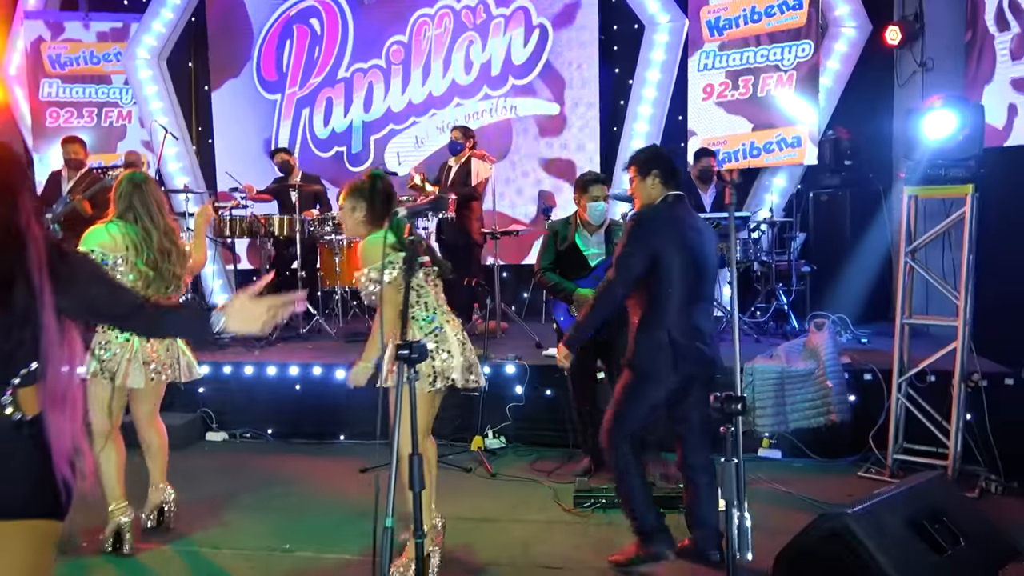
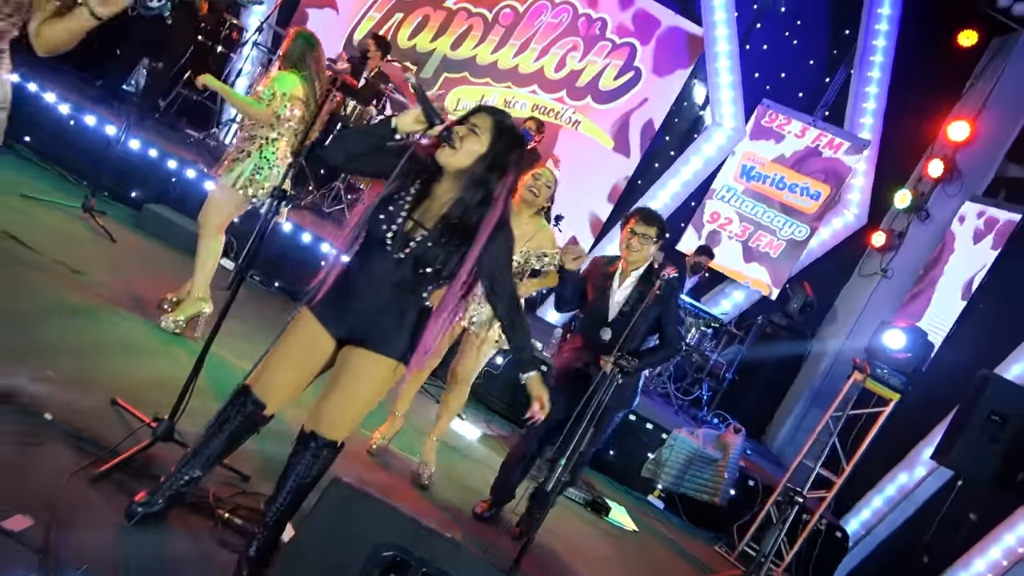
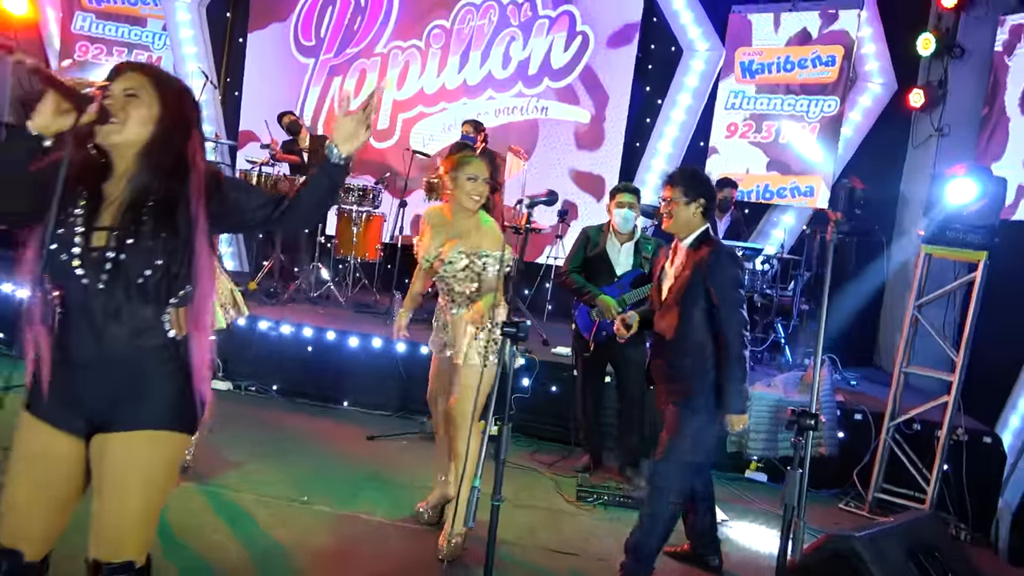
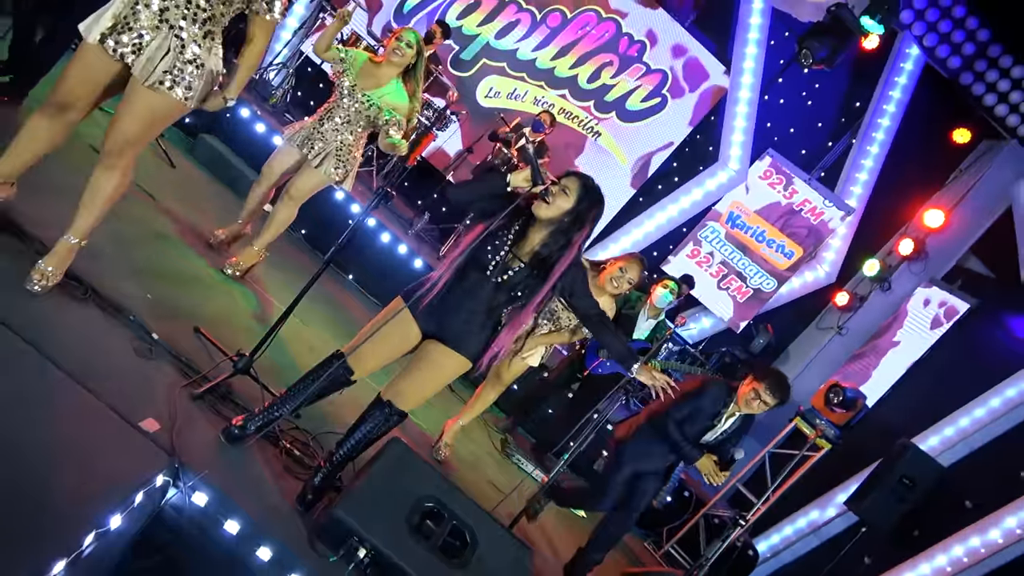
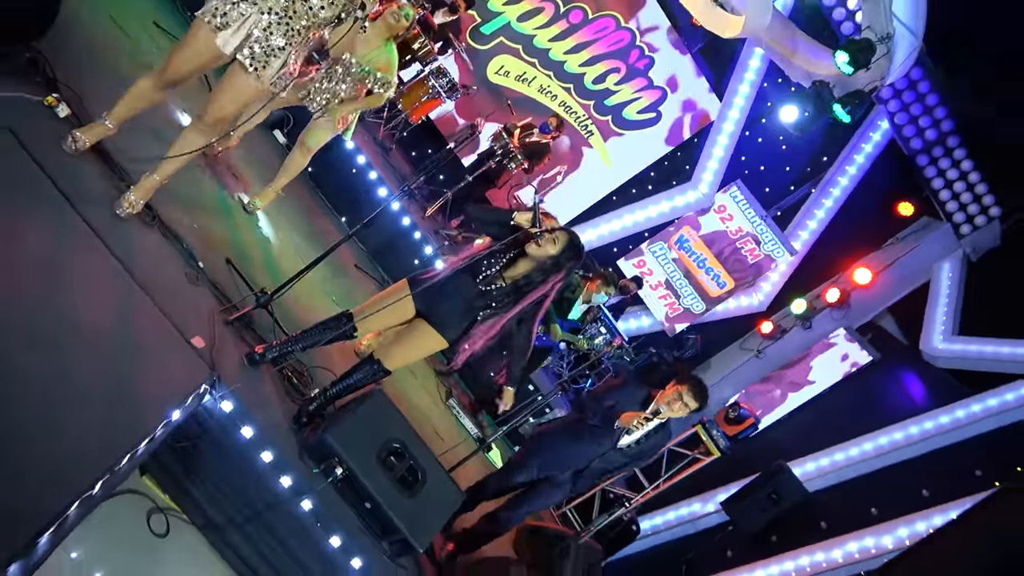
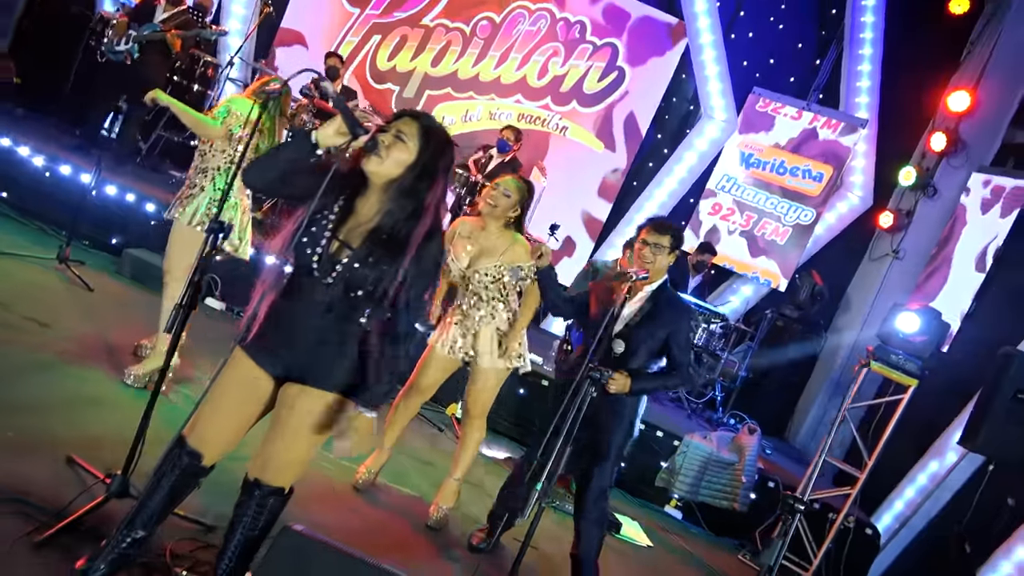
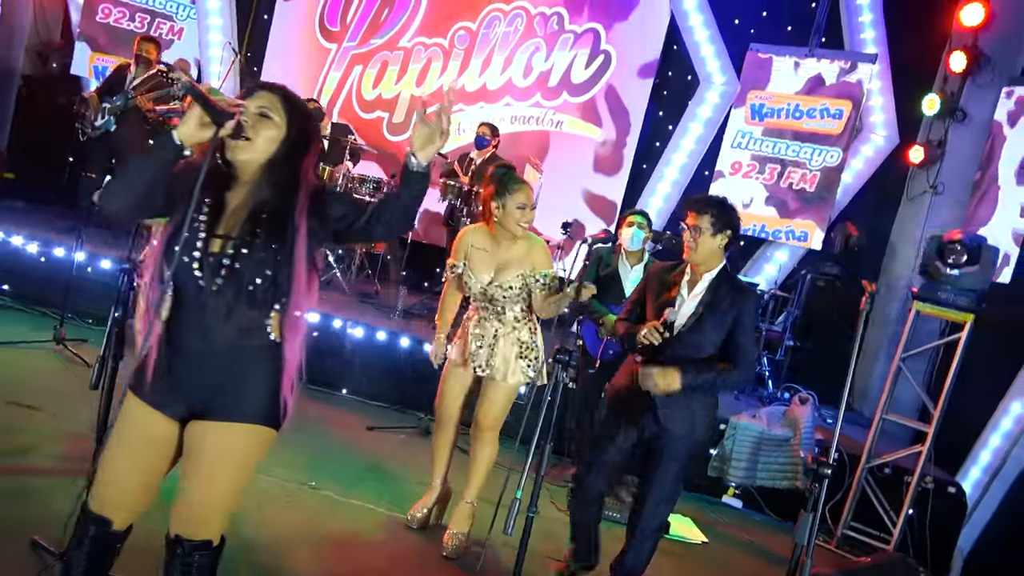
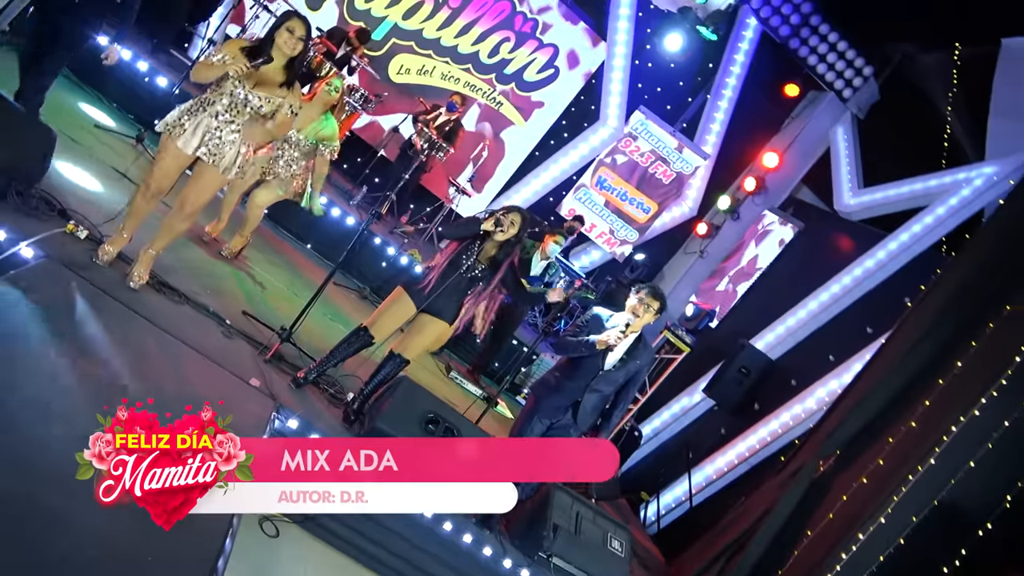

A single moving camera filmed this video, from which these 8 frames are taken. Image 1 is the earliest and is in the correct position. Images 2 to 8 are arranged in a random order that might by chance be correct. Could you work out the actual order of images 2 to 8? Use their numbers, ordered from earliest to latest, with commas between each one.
3, 7, 6, 2, 4, 5, 8
